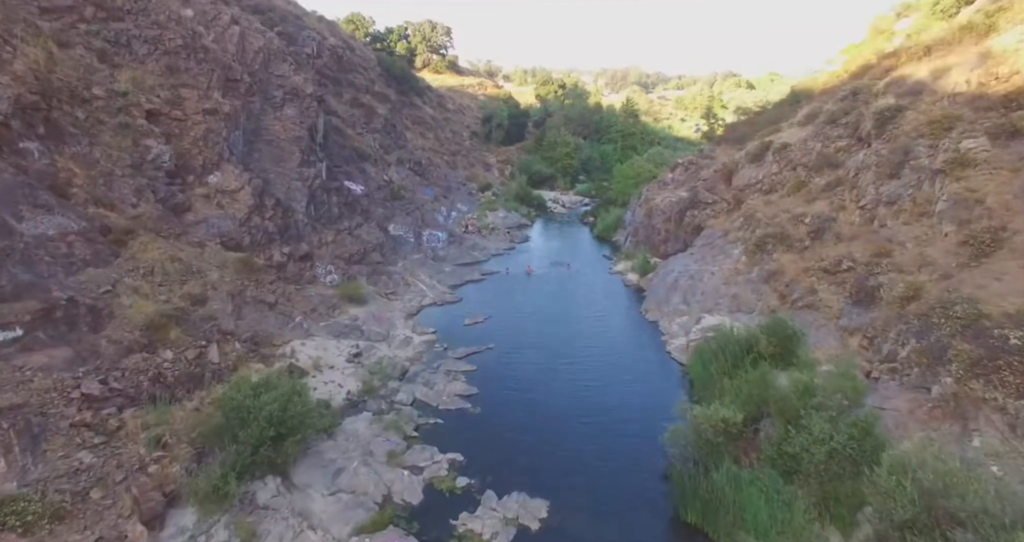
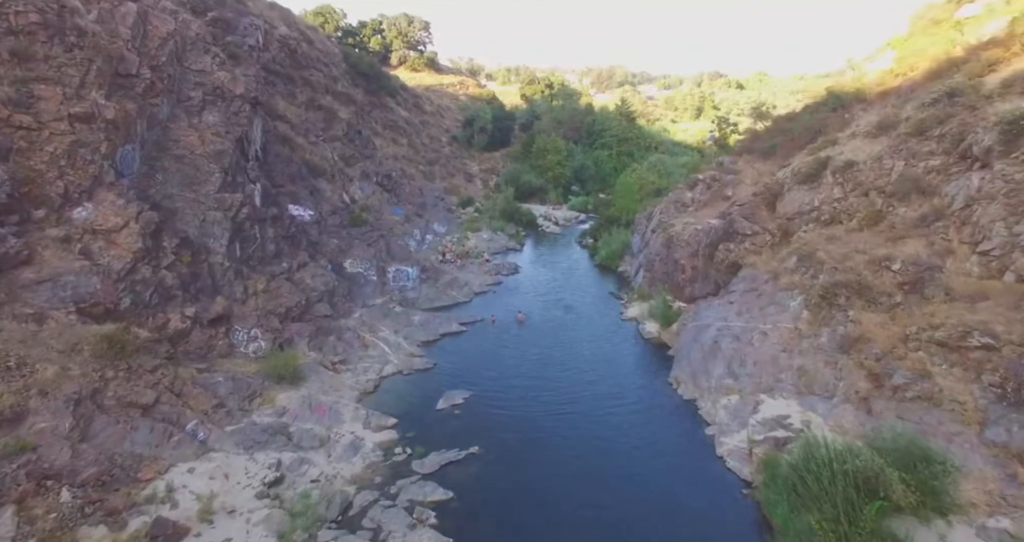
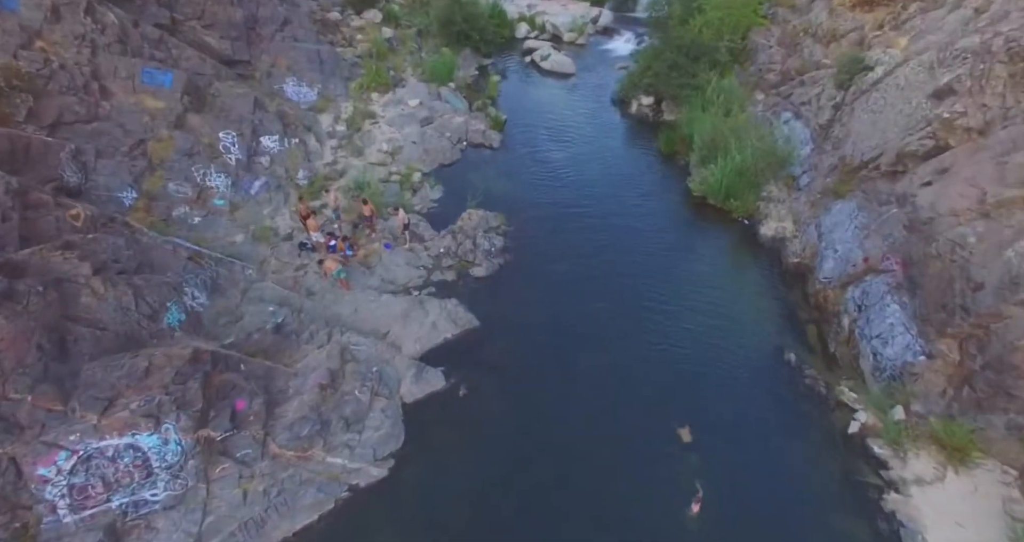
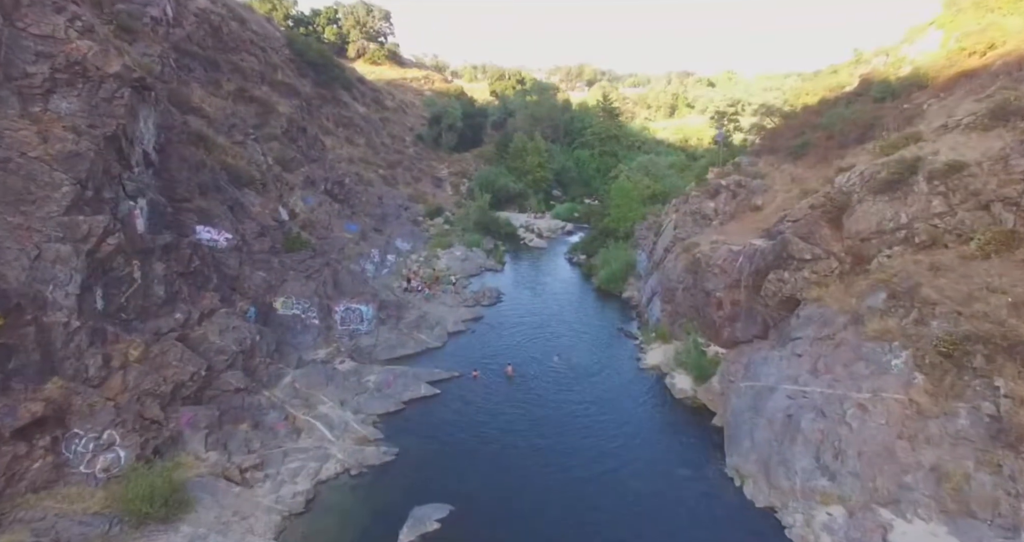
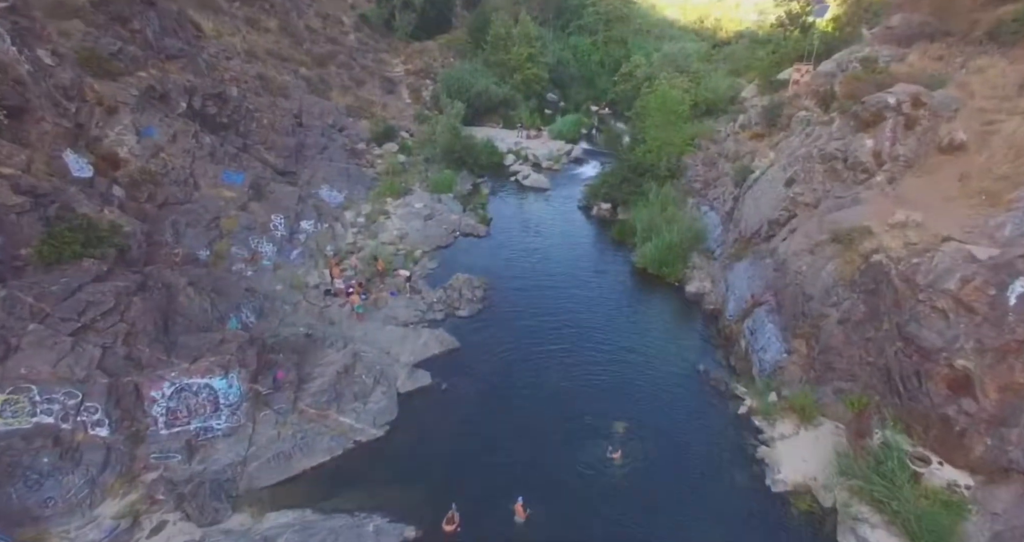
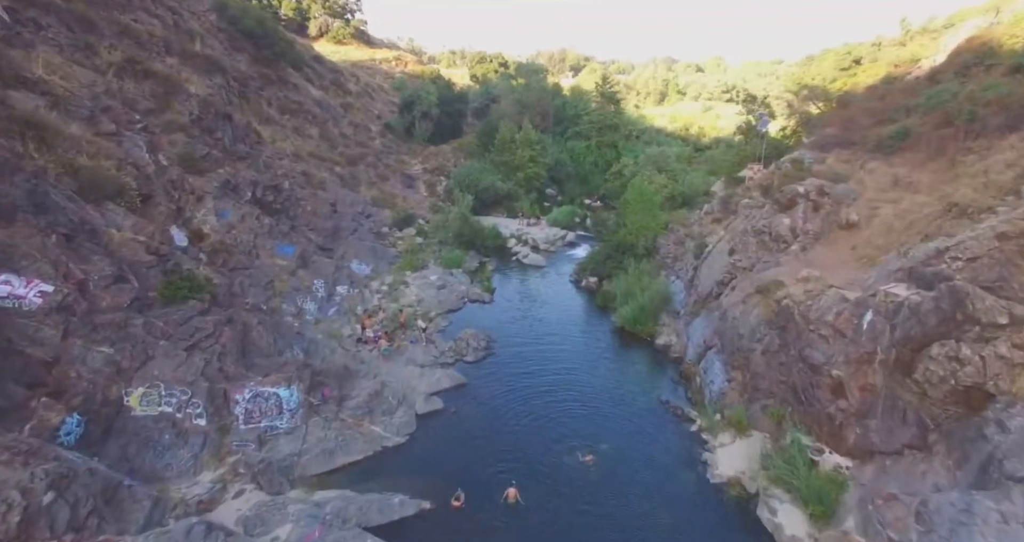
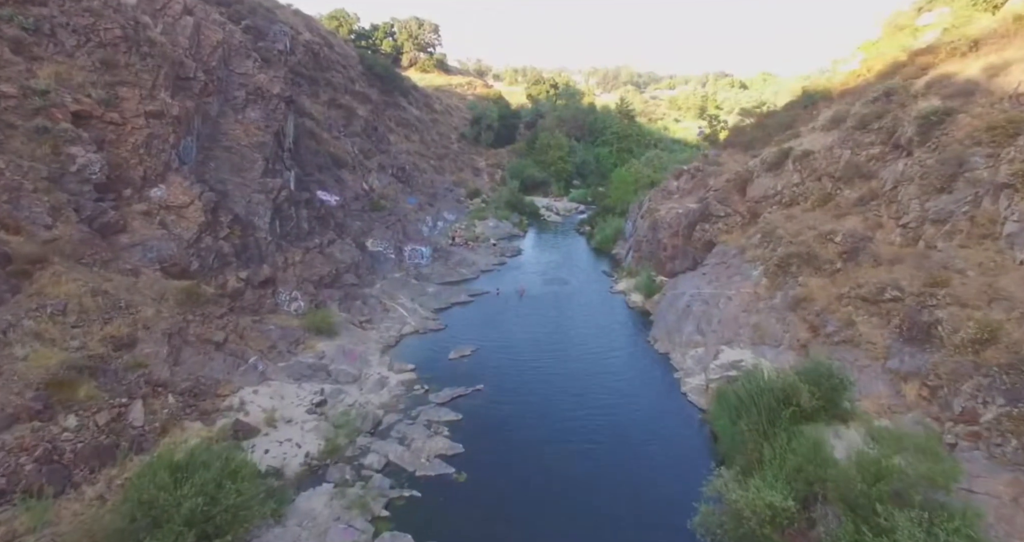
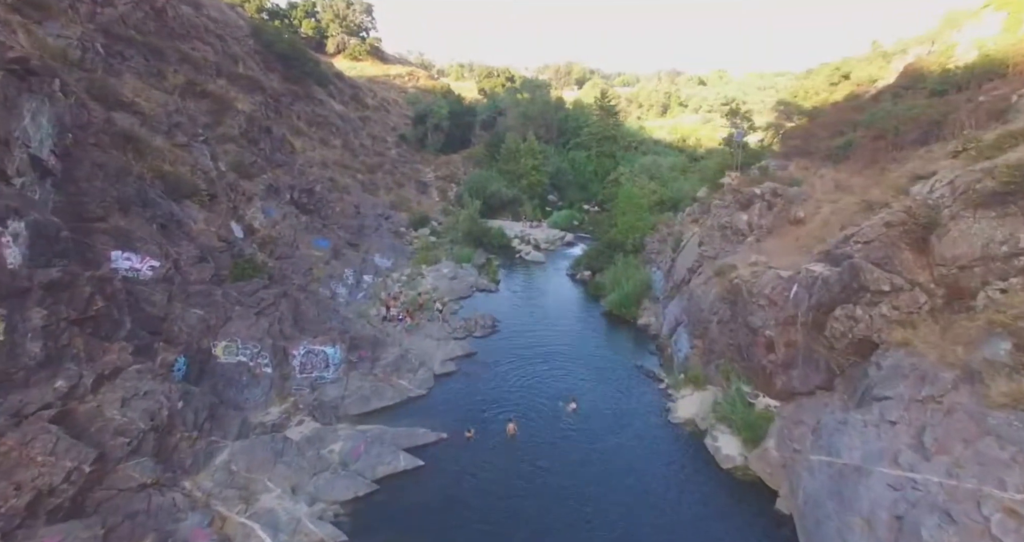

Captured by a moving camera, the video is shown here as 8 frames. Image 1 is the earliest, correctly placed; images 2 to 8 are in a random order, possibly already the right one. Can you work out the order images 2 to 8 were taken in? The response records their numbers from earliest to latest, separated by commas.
7, 2, 4, 8, 6, 5, 3
